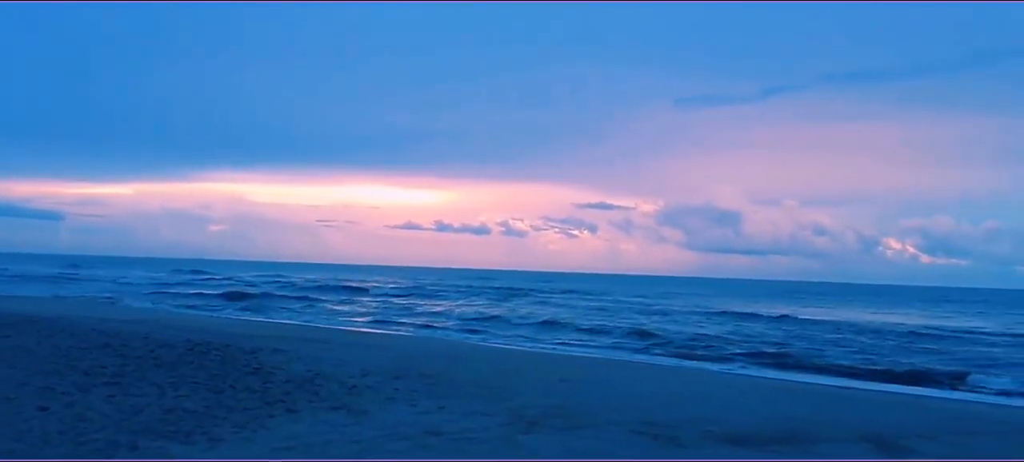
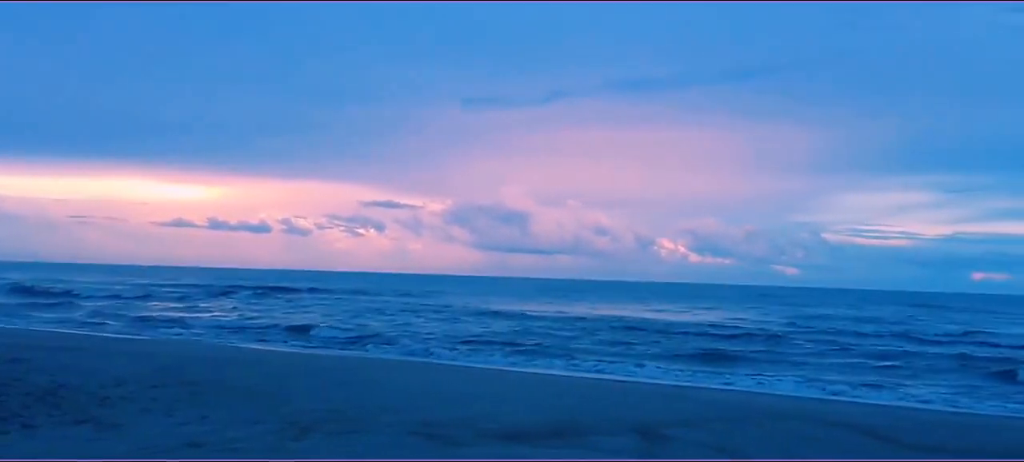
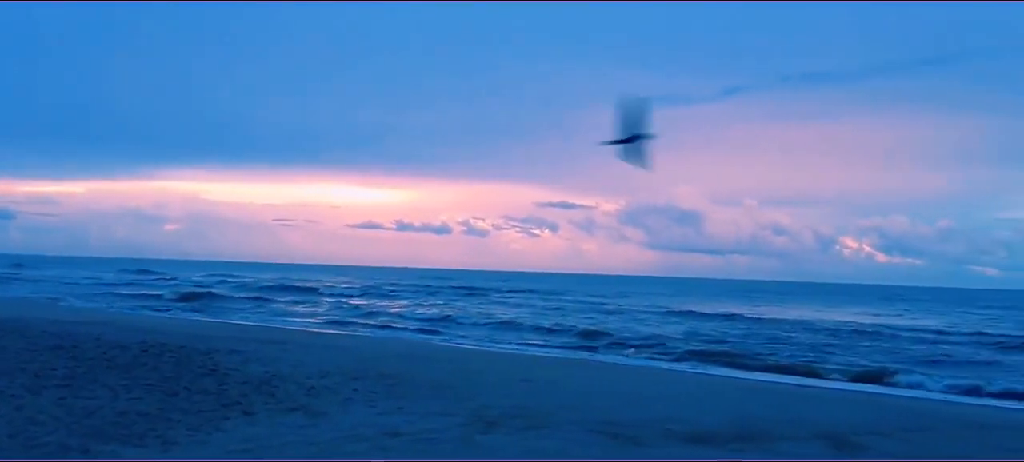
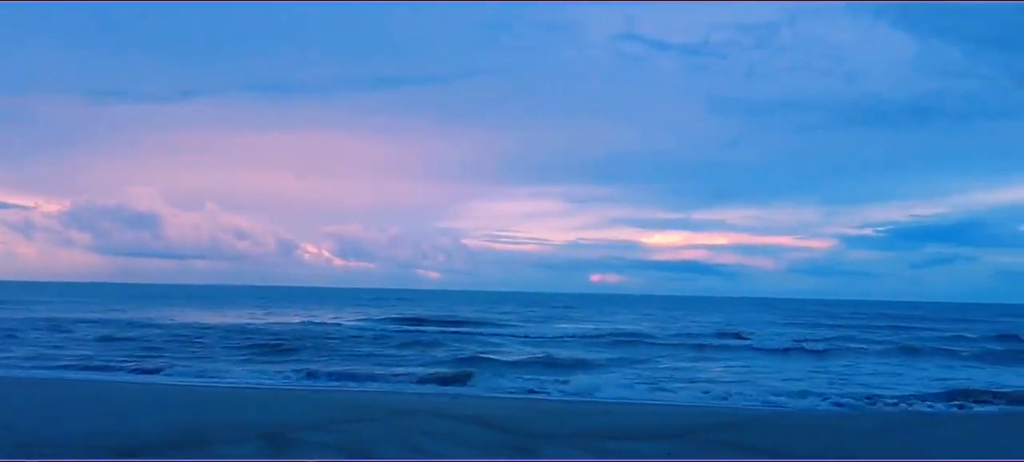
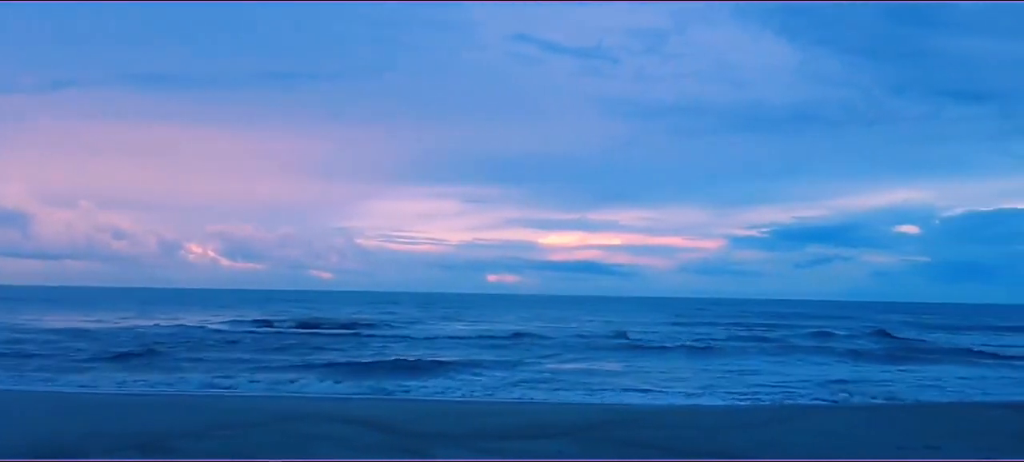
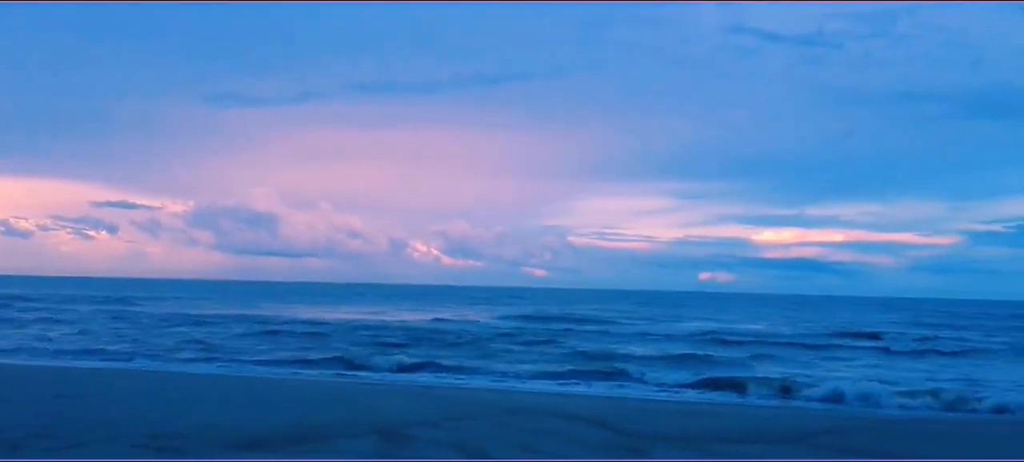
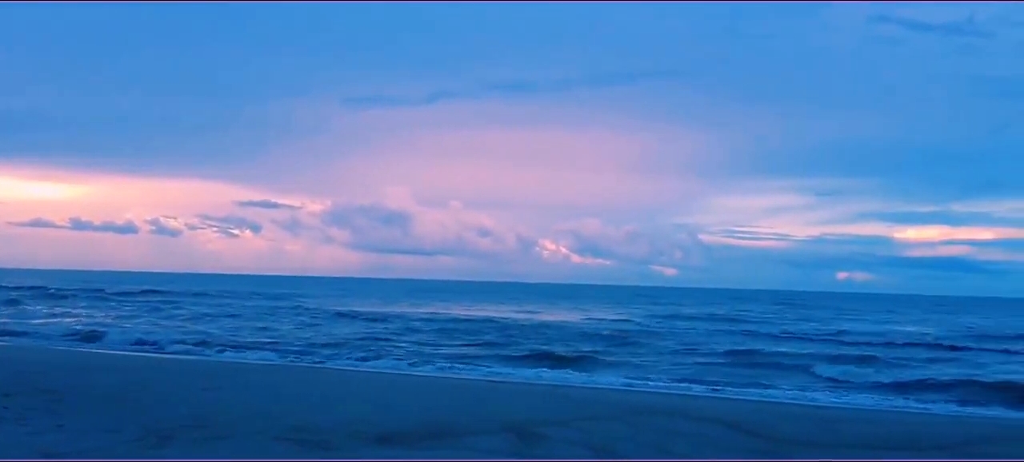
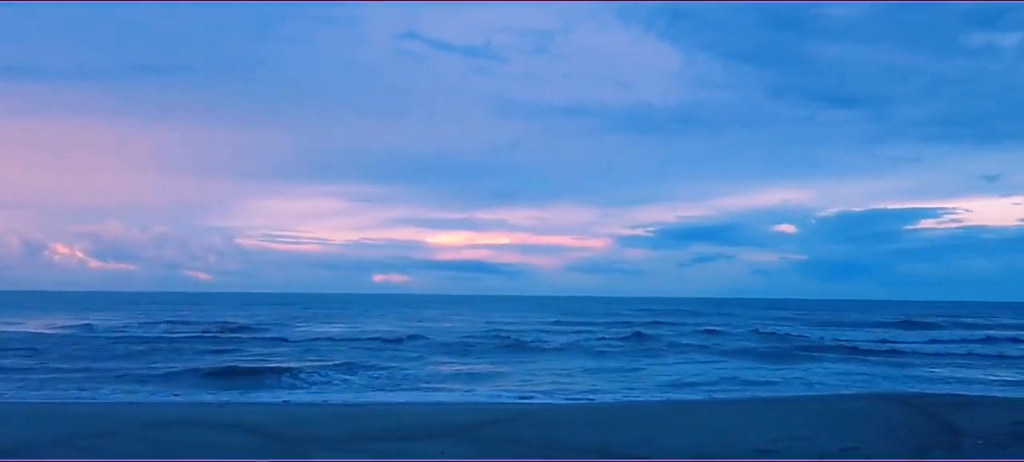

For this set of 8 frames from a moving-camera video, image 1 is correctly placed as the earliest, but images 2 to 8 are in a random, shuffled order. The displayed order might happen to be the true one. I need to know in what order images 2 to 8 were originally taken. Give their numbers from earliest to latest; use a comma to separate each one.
3, 2, 7, 6, 4, 5, 8
